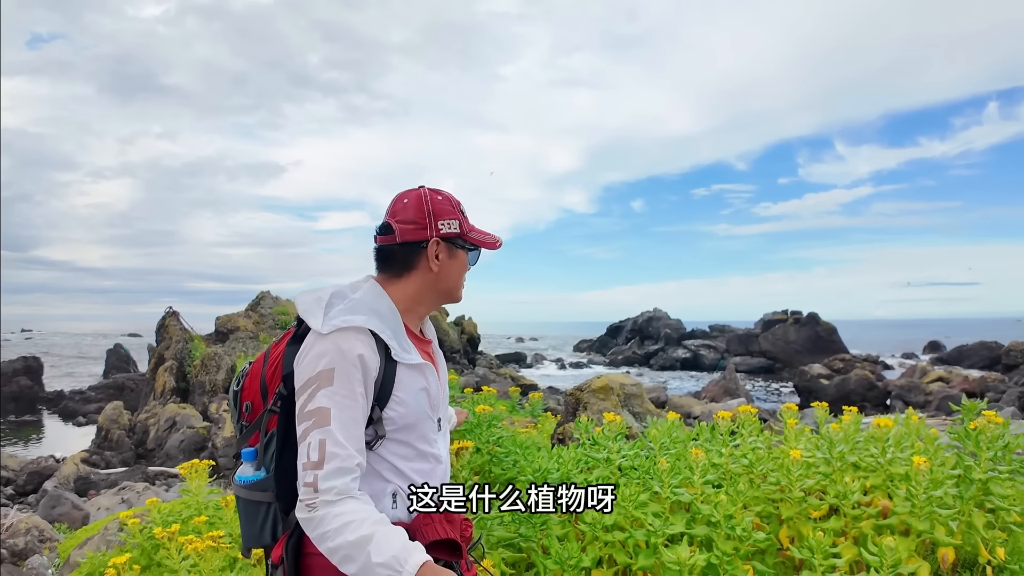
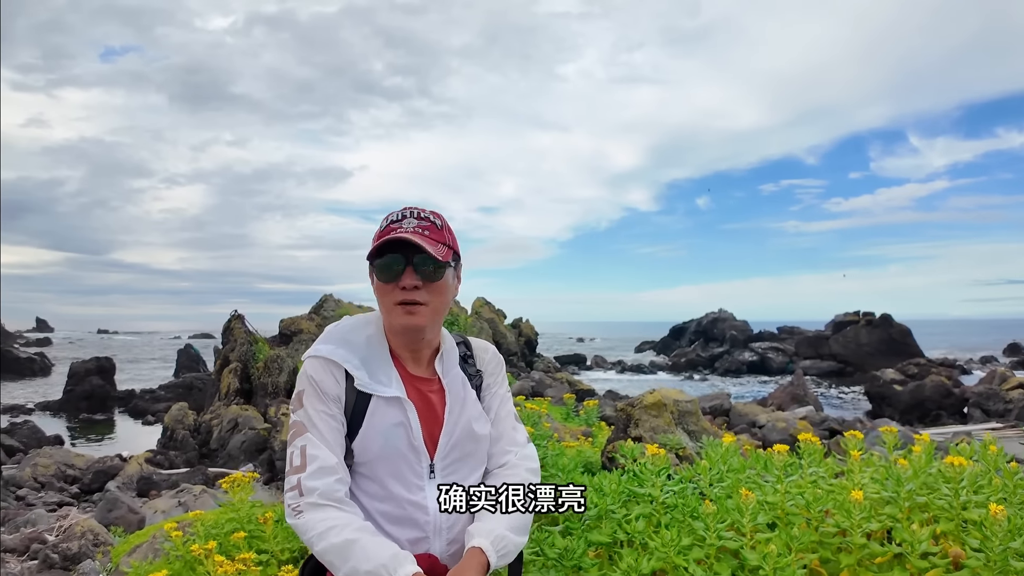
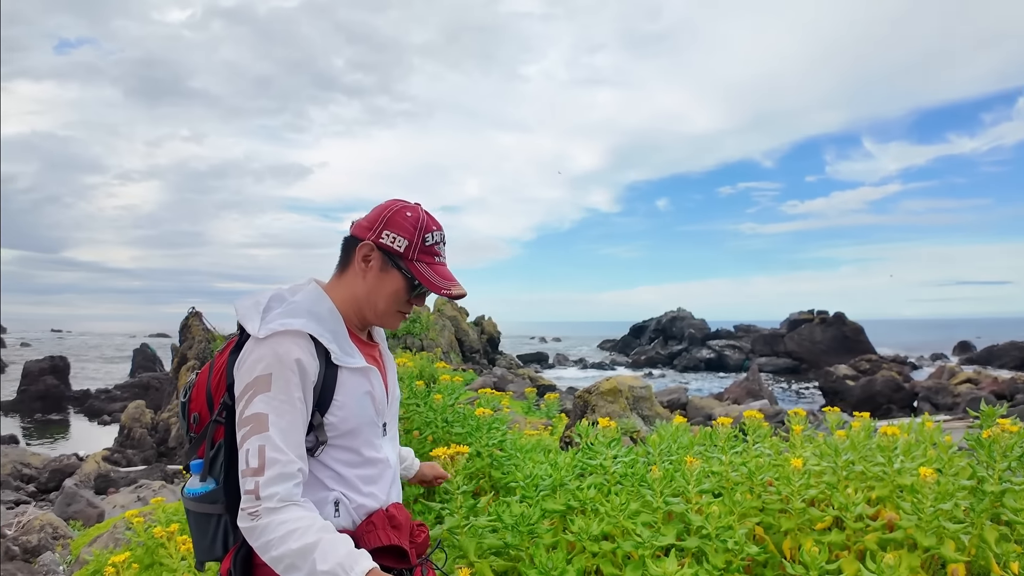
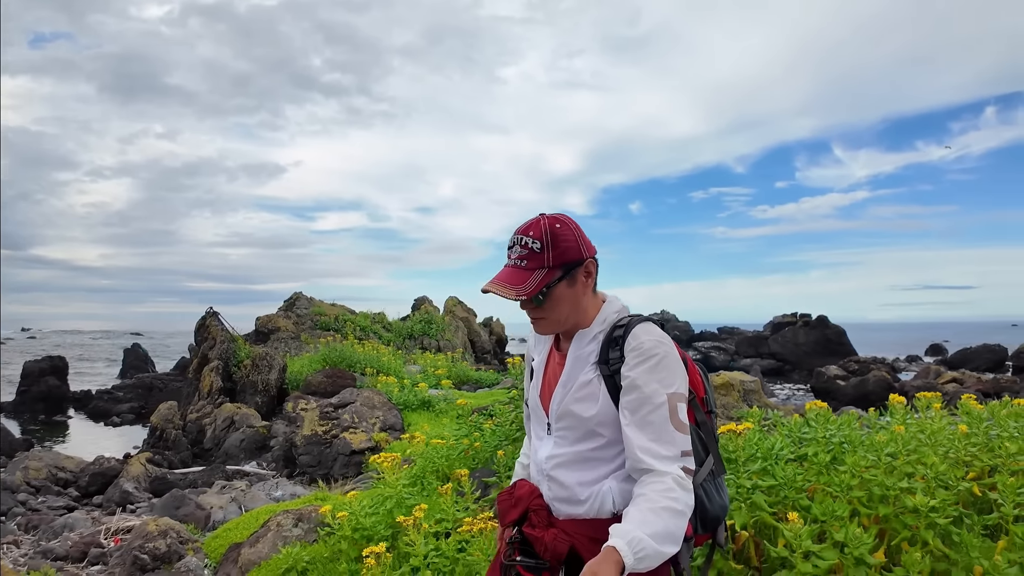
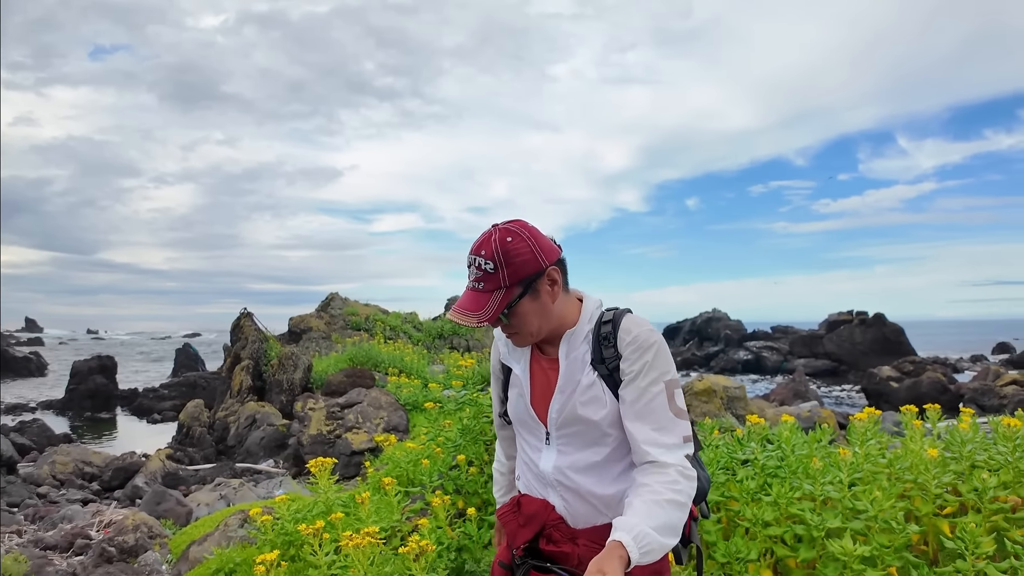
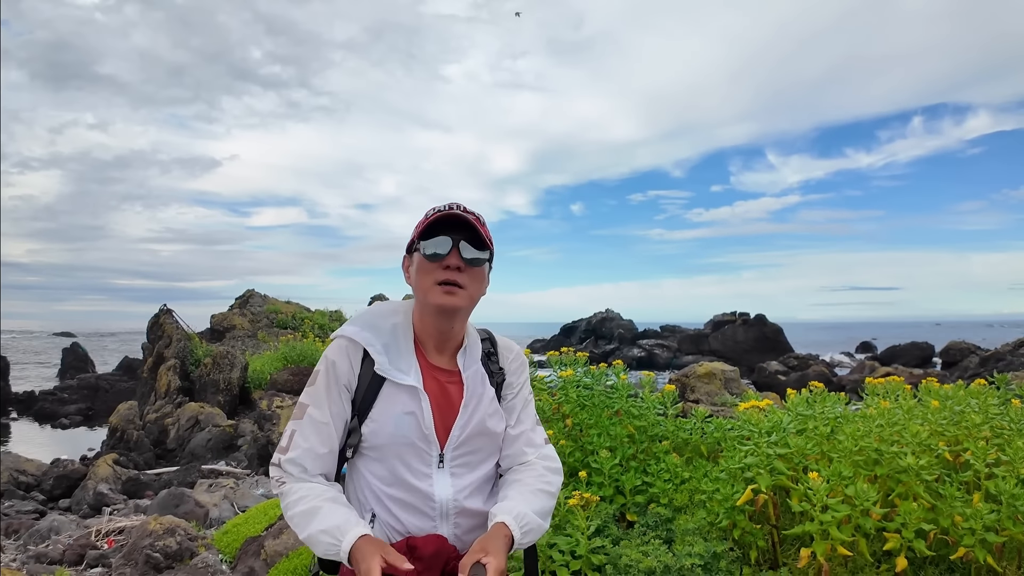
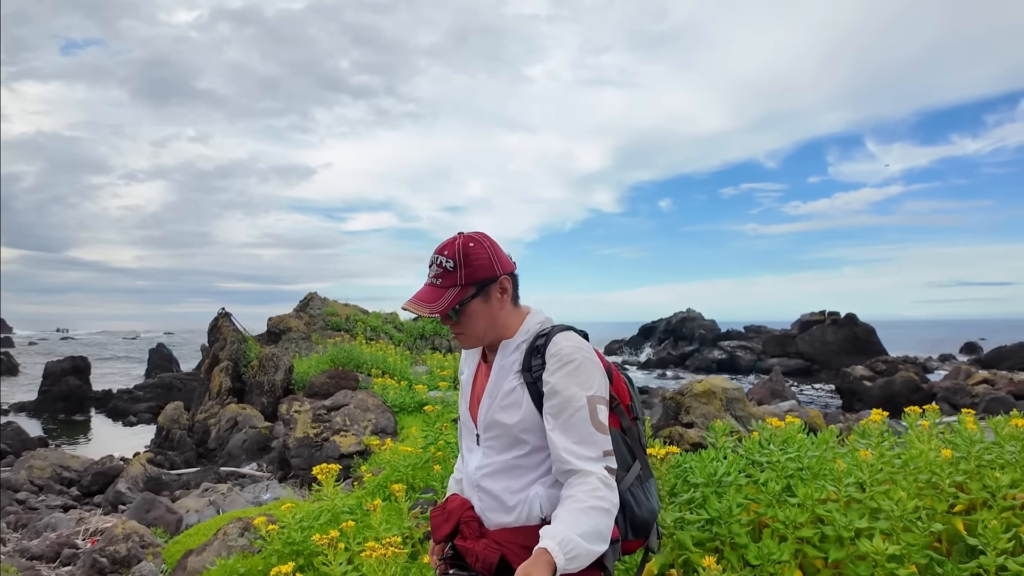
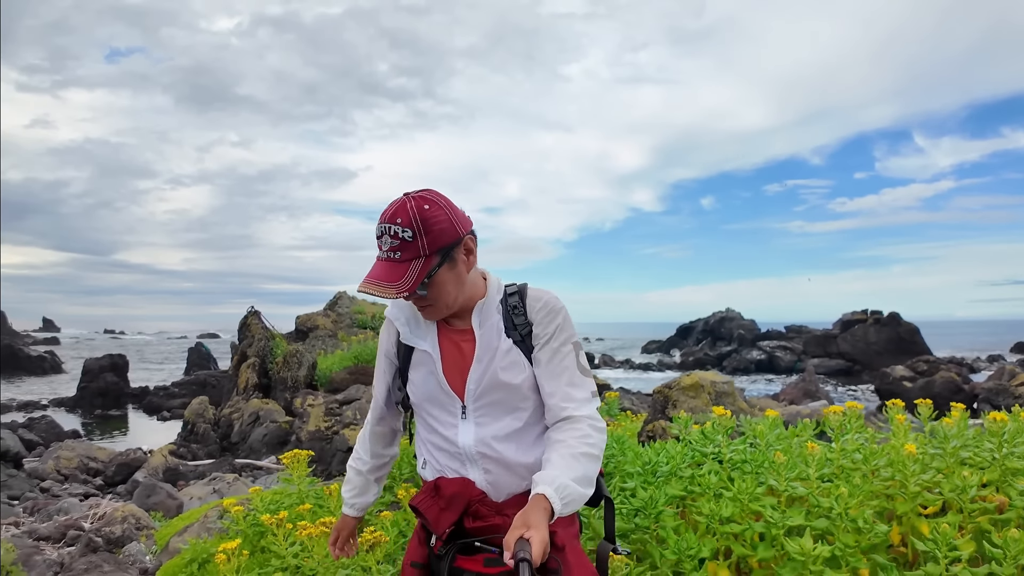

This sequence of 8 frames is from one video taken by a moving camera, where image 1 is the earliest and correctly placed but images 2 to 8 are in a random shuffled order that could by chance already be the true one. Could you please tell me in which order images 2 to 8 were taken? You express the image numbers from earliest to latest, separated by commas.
3, 2, 8, 5, 7, 4, 6
